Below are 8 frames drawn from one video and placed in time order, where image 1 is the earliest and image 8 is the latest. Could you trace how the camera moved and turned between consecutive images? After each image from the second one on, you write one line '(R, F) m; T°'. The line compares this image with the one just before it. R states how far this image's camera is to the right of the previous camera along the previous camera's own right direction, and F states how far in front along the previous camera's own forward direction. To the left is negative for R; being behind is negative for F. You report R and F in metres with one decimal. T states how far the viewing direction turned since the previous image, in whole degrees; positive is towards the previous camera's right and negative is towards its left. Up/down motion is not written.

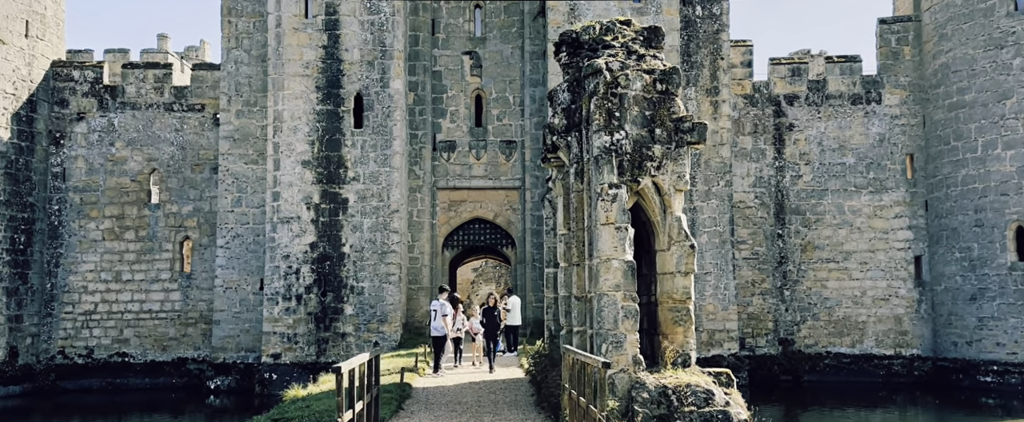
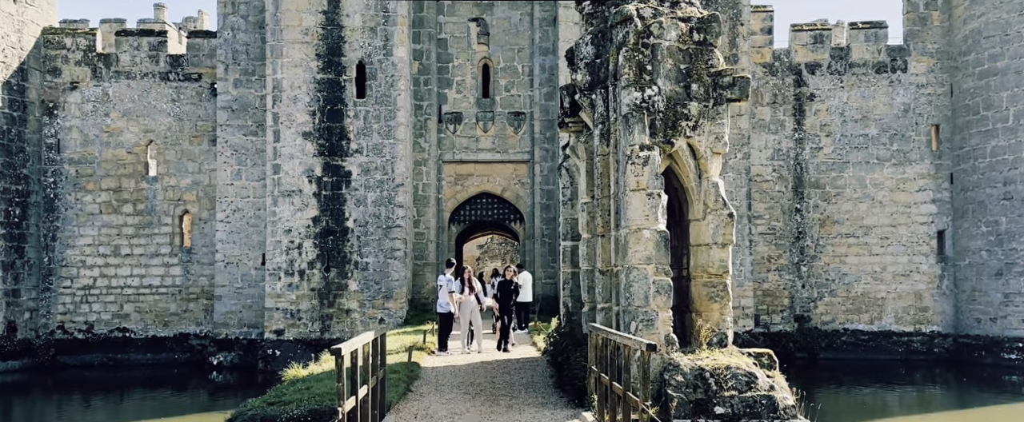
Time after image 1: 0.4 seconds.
(-0.1, +0.5) m; 0°
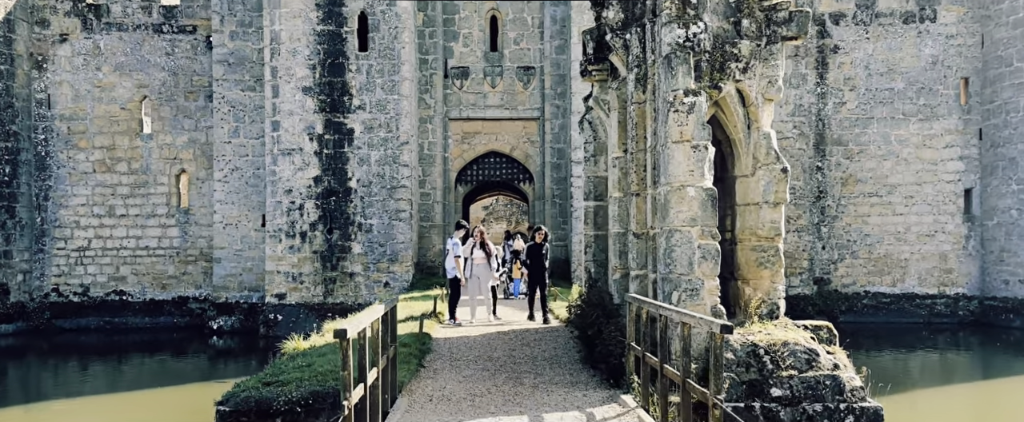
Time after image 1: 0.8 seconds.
(-0.1, +0.6) m; 0°
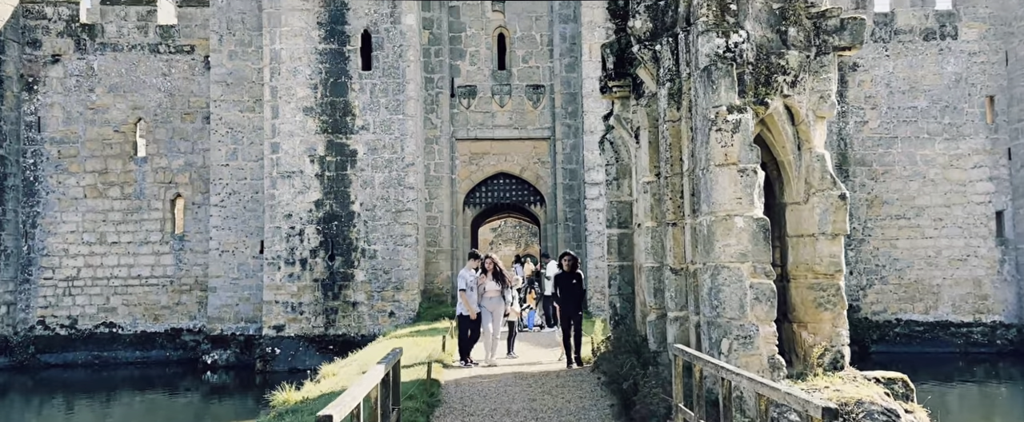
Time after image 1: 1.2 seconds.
(-0.1, +0.6) m; 0°
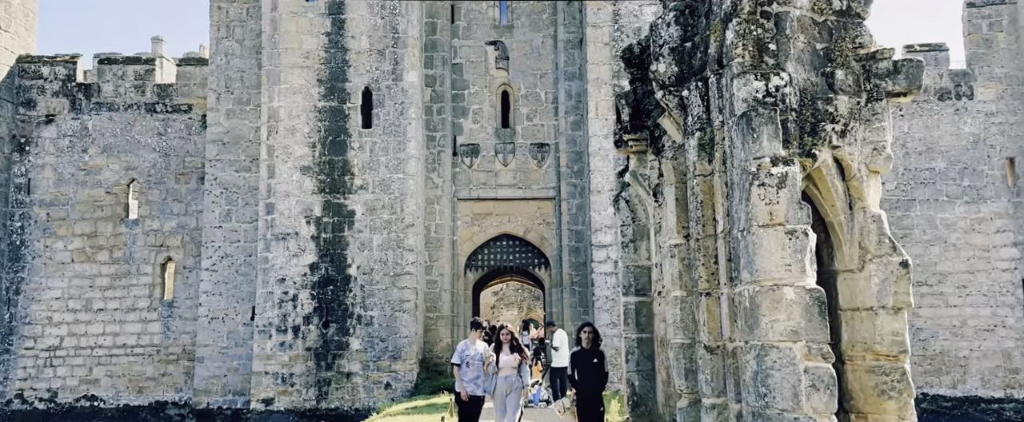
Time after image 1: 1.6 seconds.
(0.0, +0.6) m; 0°
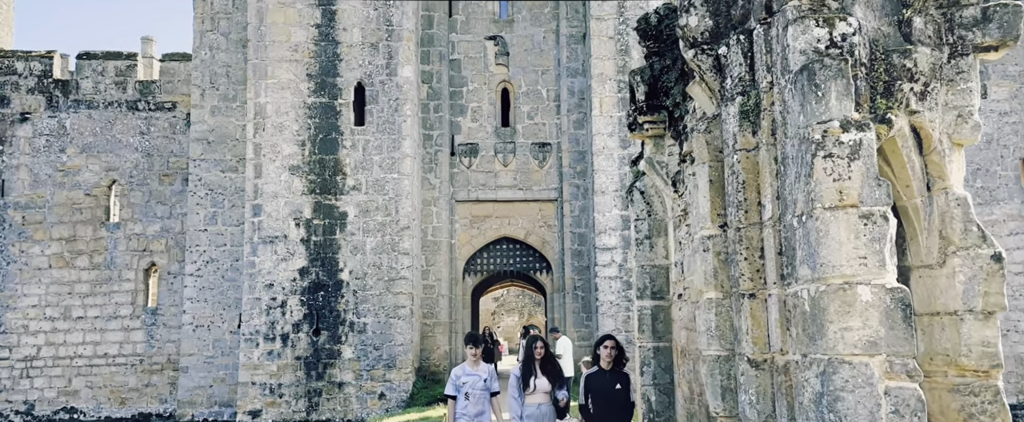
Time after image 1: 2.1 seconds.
(0.0, +0.7) m; 0°
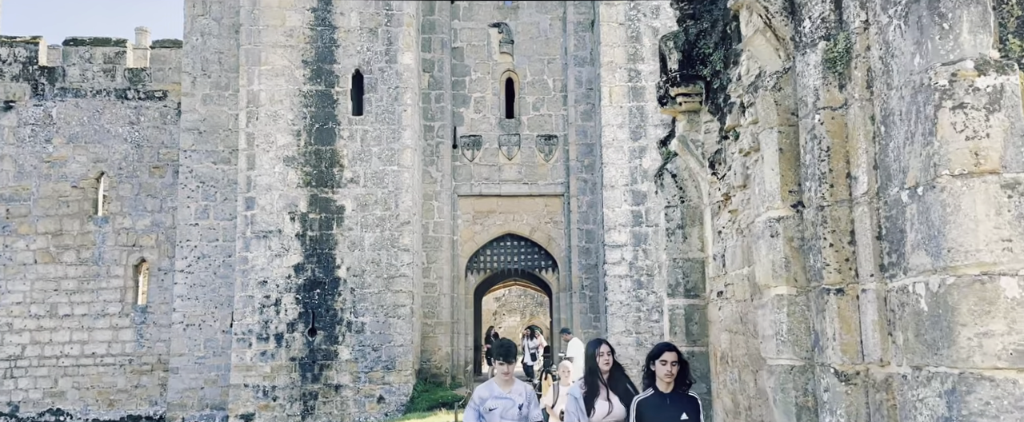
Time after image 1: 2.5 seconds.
(-0.1, +0.6) m; 0°
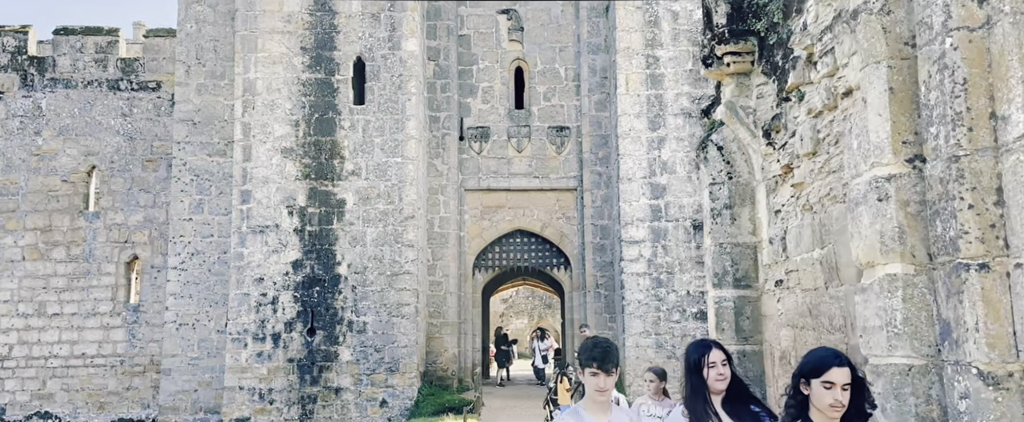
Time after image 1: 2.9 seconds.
(-0.1, +0.6) m; 0°
